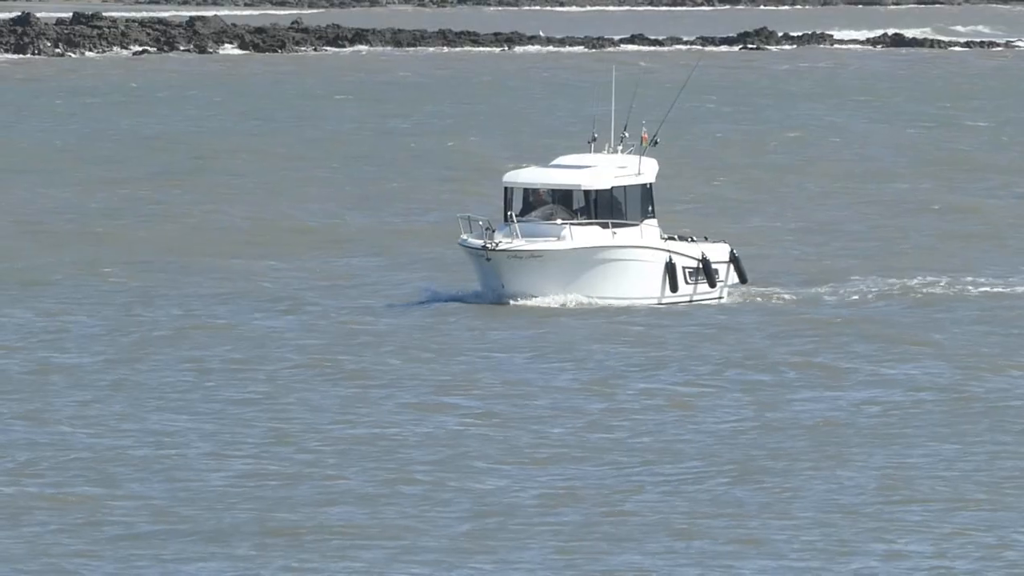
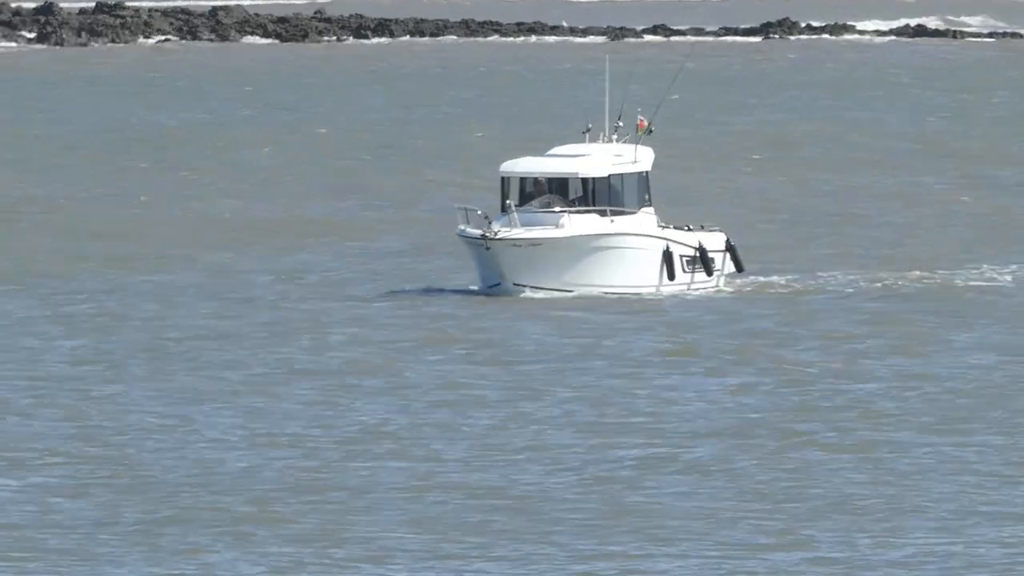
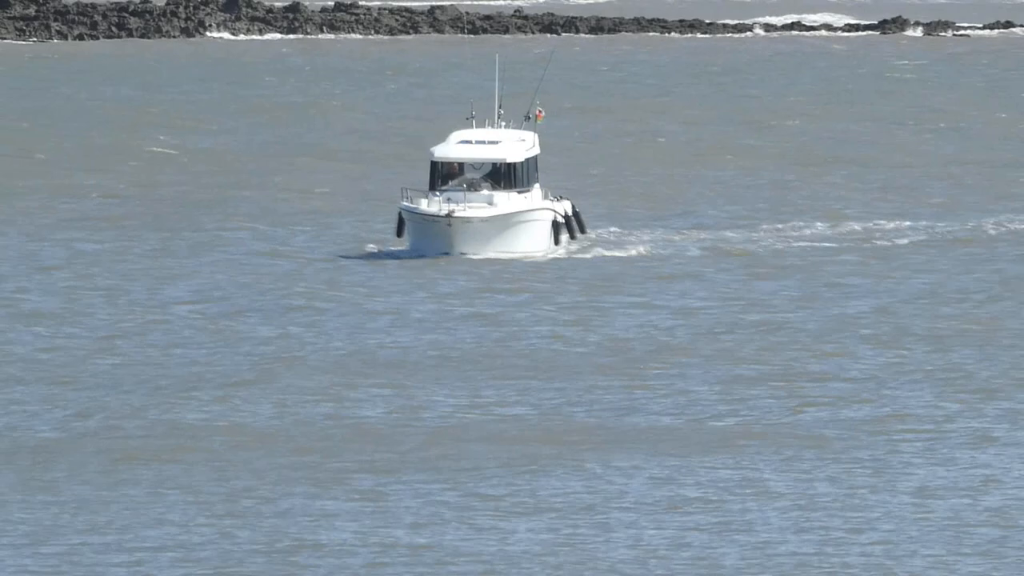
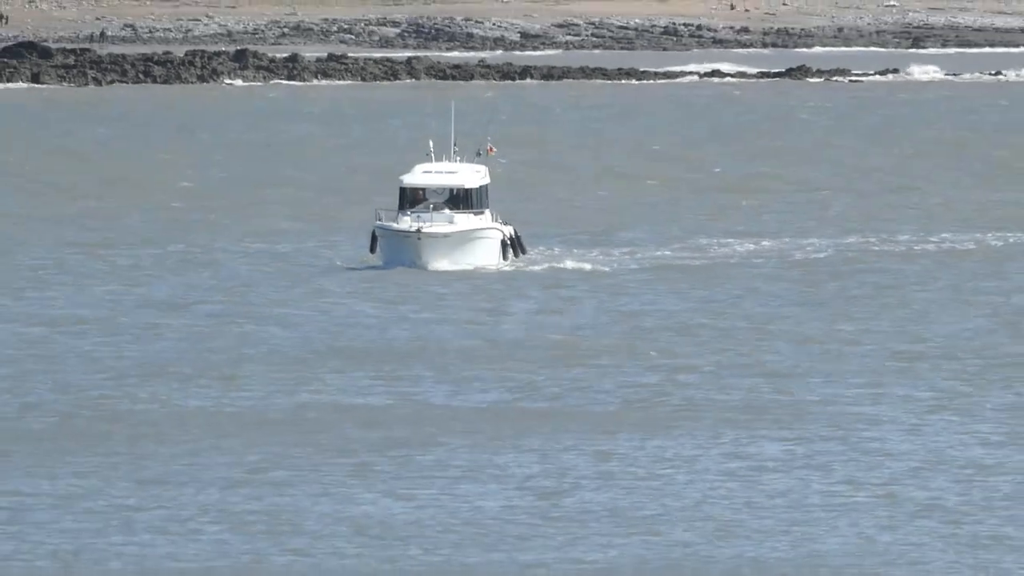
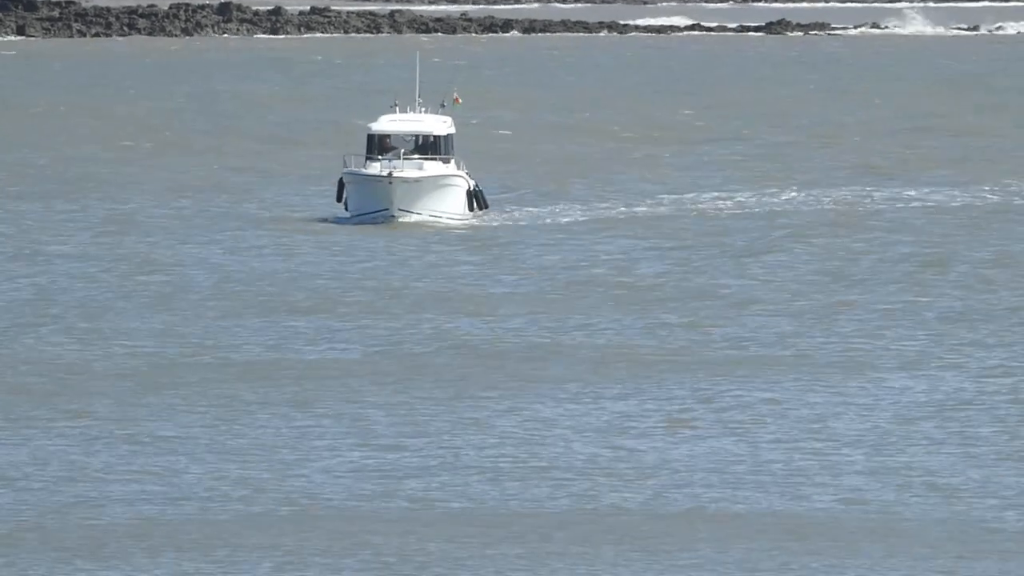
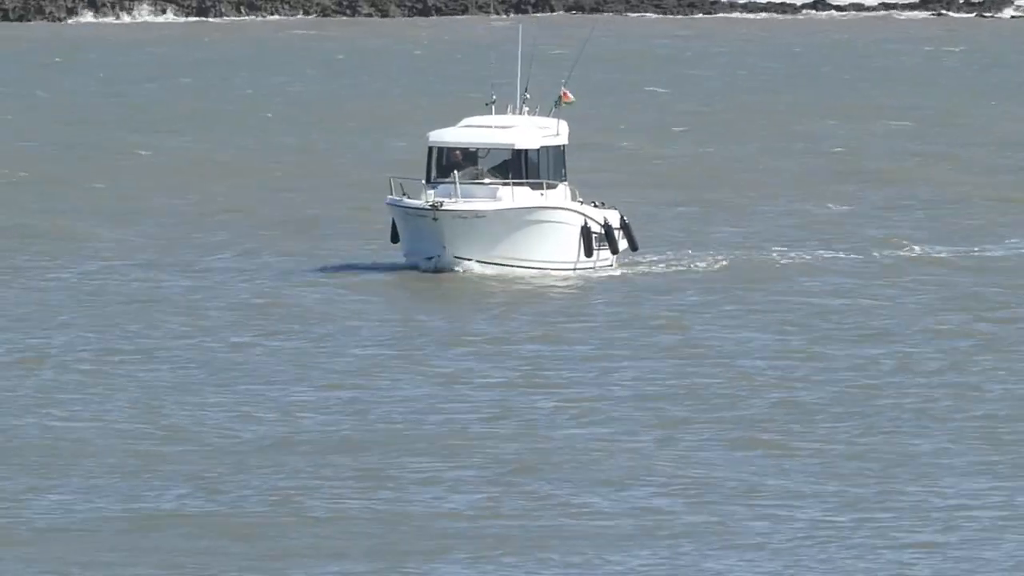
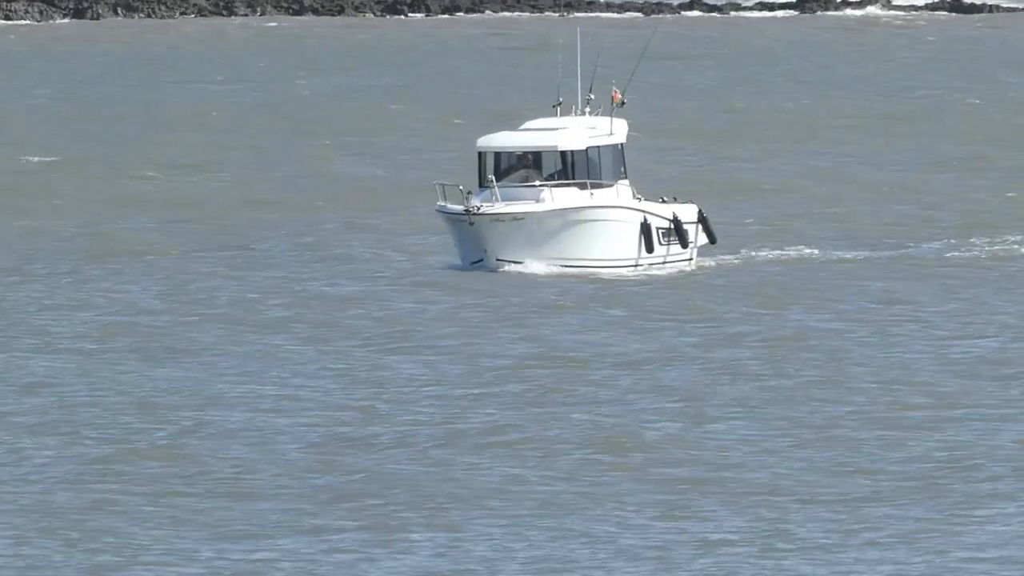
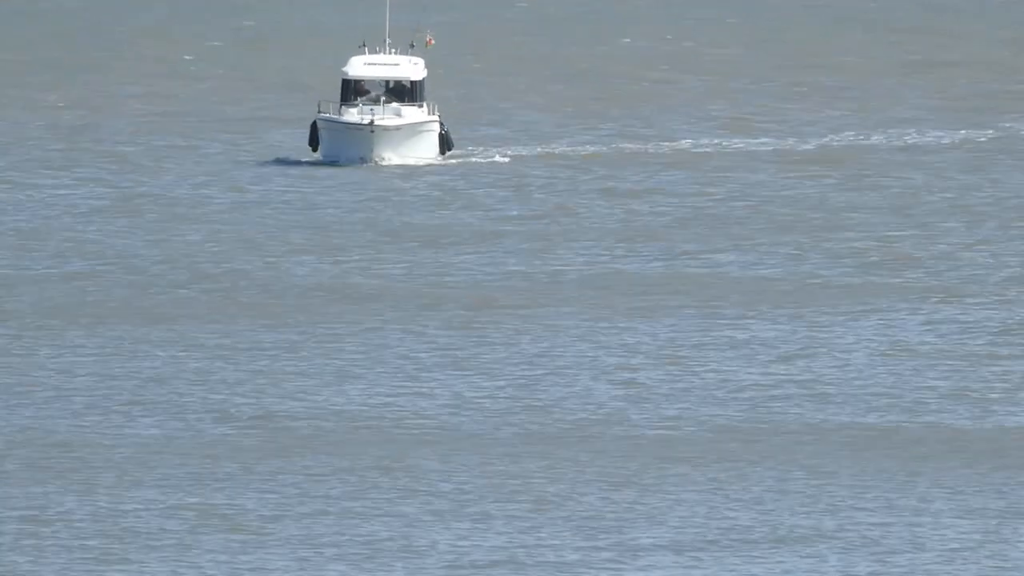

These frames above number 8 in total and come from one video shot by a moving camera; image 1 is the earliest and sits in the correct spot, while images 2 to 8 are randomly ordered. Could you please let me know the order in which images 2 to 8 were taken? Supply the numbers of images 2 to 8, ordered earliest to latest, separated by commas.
2, 7, 6, 3, 4, 5, 8
